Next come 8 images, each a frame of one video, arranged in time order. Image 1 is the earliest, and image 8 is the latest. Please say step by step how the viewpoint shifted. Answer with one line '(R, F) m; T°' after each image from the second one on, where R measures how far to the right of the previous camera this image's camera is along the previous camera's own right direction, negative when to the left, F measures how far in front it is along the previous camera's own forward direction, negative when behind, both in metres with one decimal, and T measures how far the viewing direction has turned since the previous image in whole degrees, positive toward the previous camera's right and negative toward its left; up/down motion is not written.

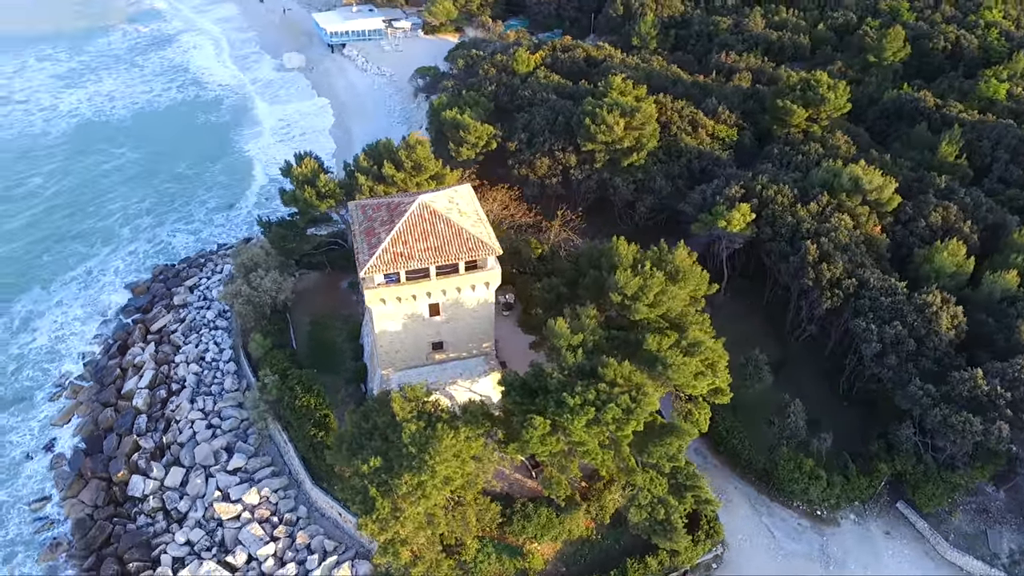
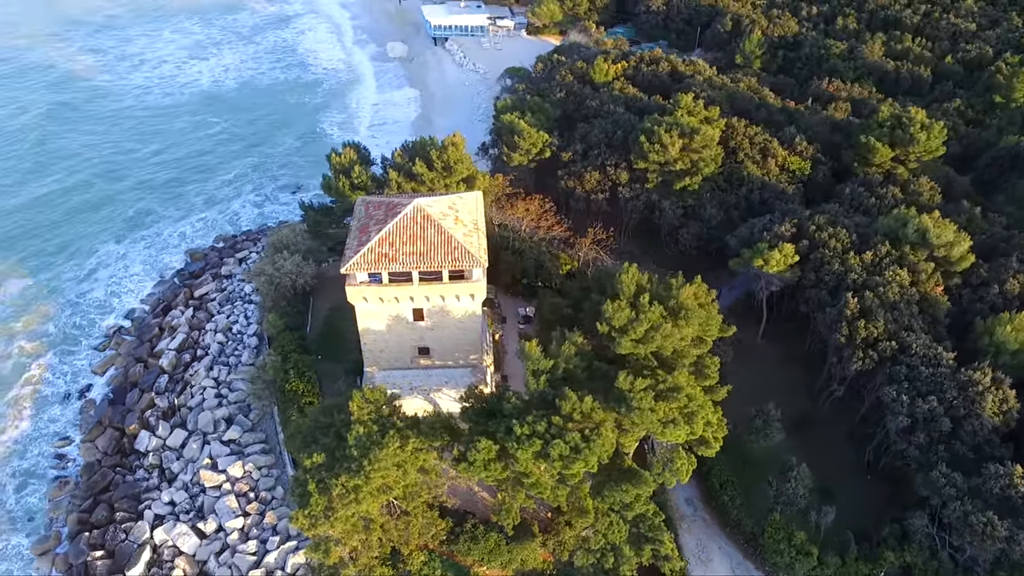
(+4.8, +1.2) m; -9°
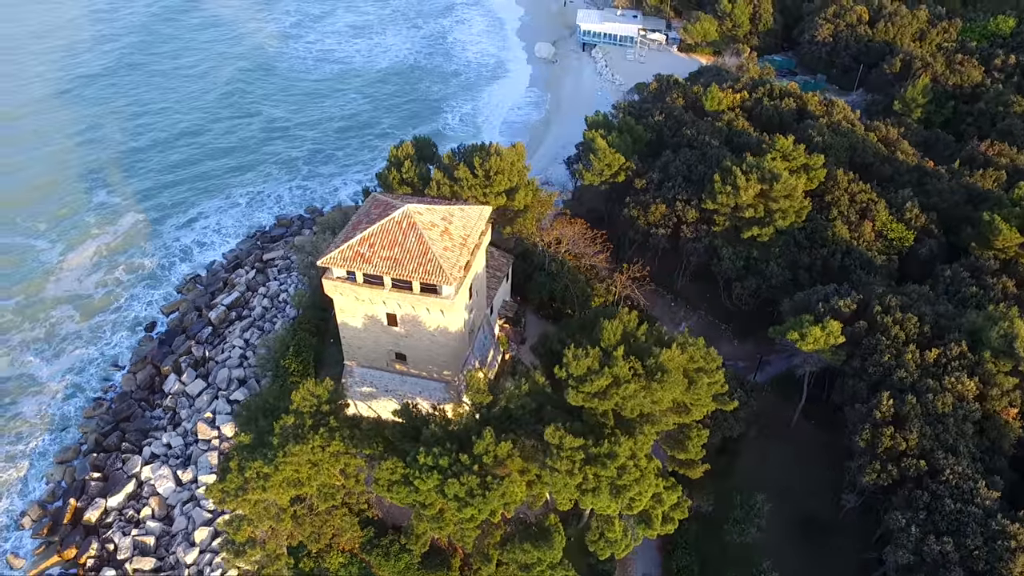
(+7.0, +2.0) m; -13°
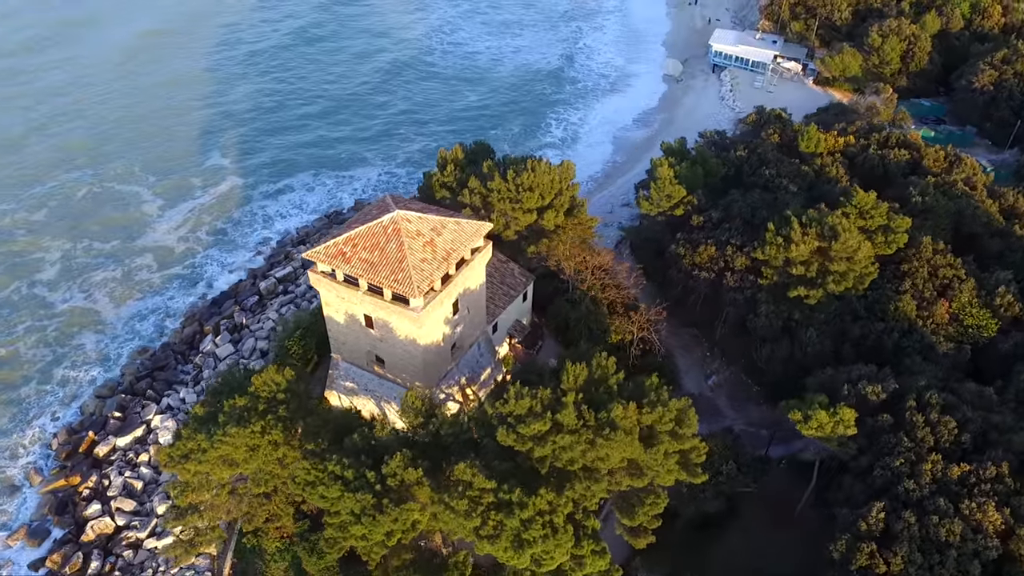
(+6.1, +1.6) m; -12°
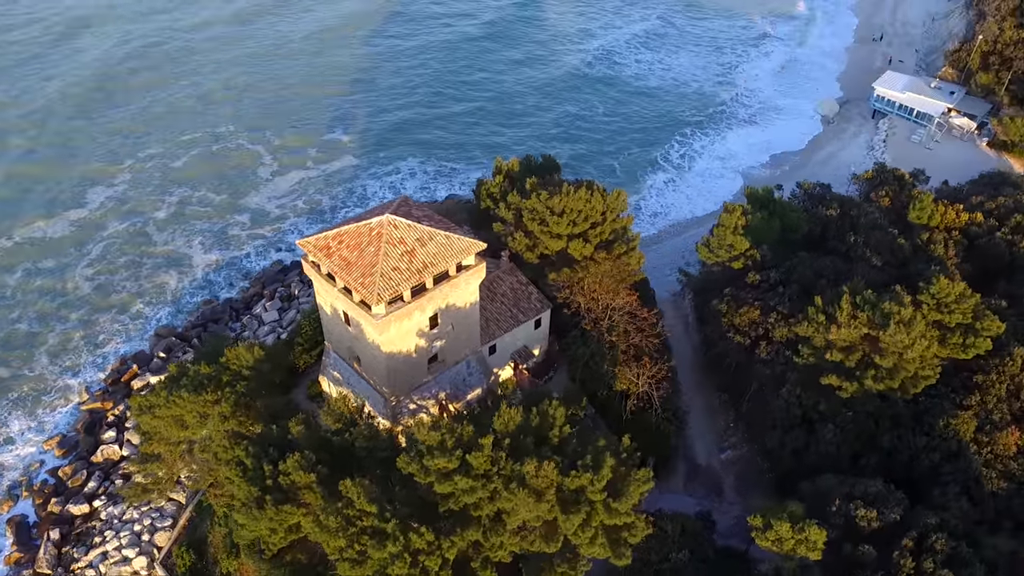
(+7.0, +2.0) m; -13°
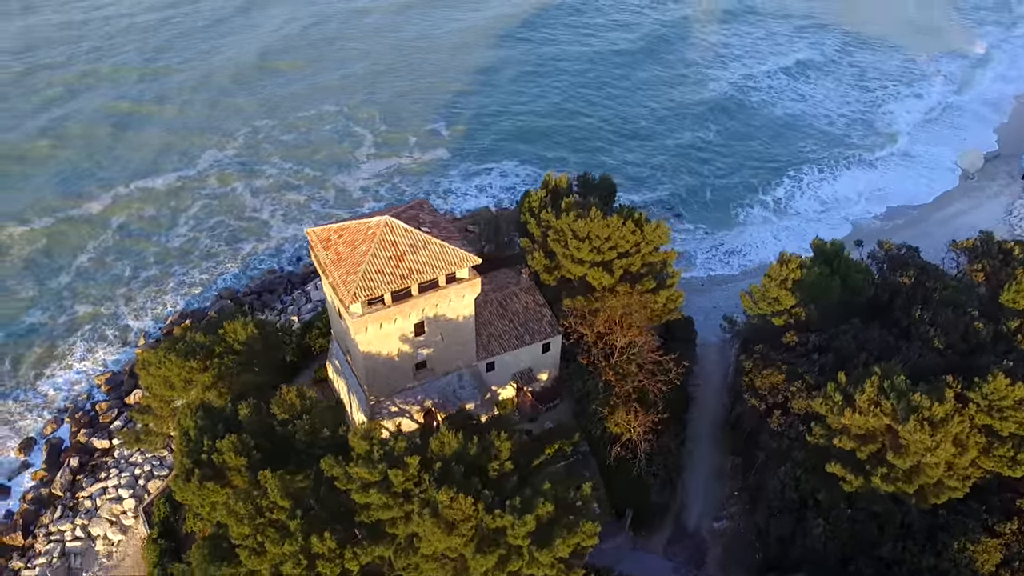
(+5.6, +1.4) m; -11°
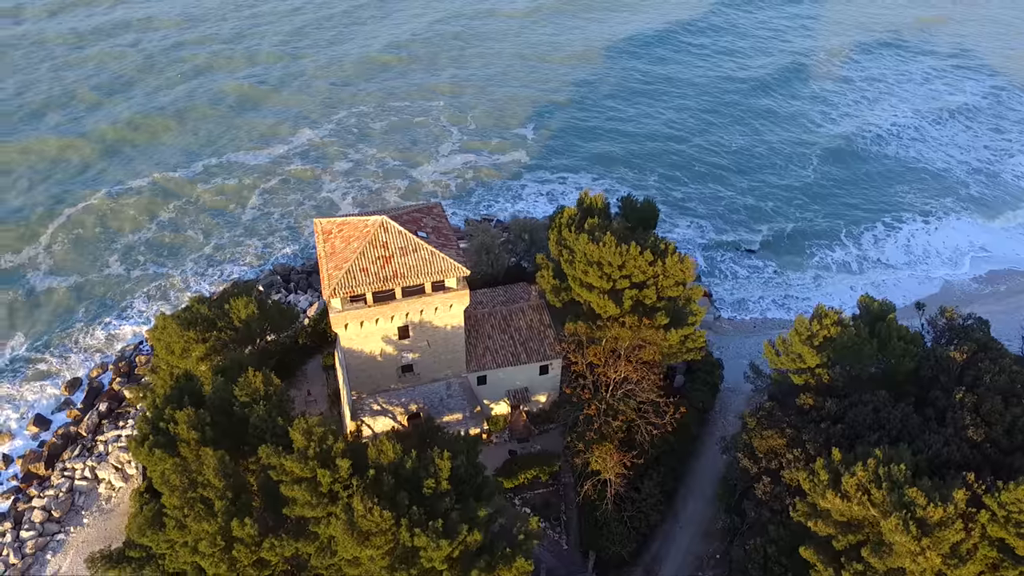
(+4.9, +1.2) m; -10°
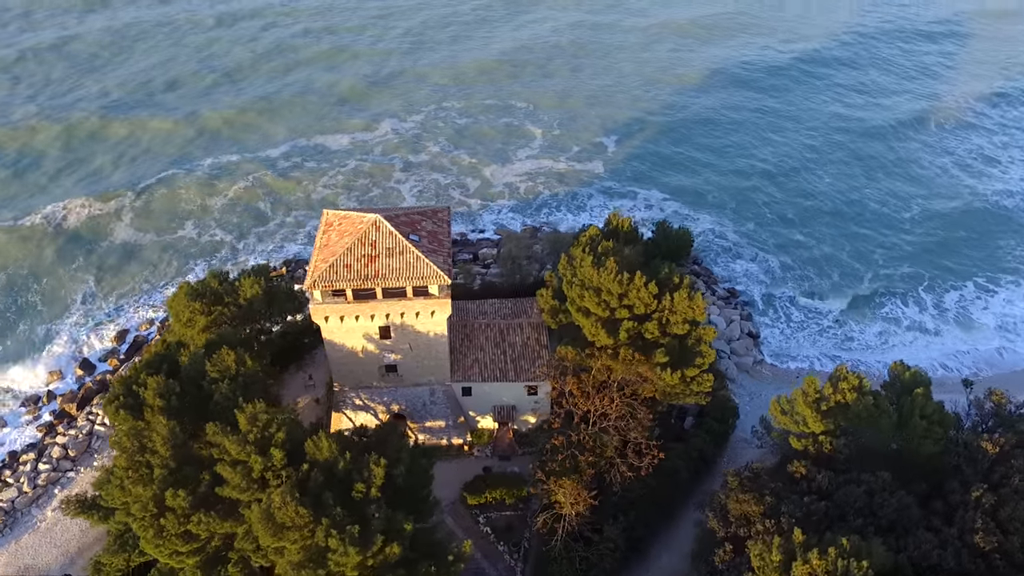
(+4.9, +1.1) m; -9°
